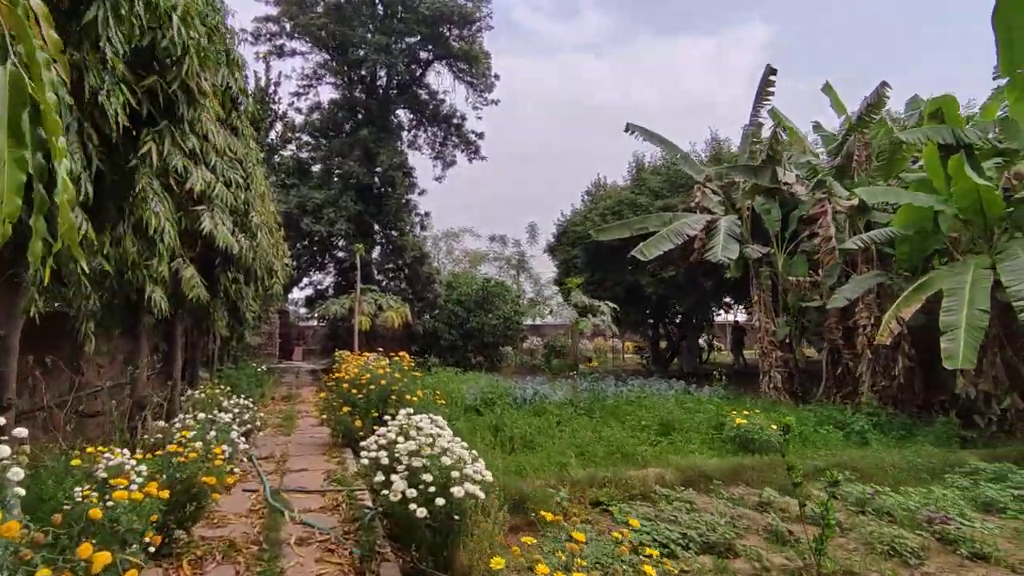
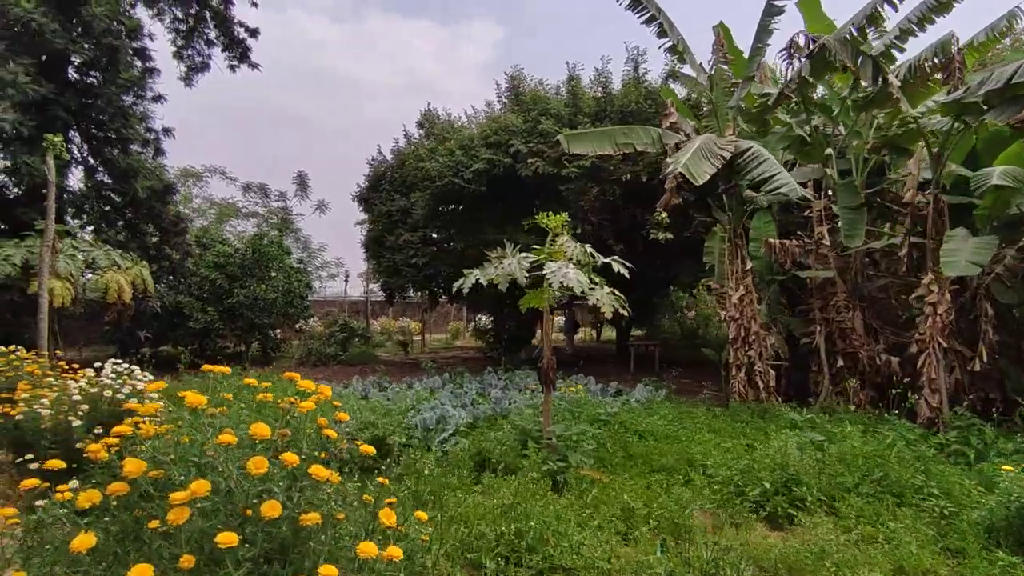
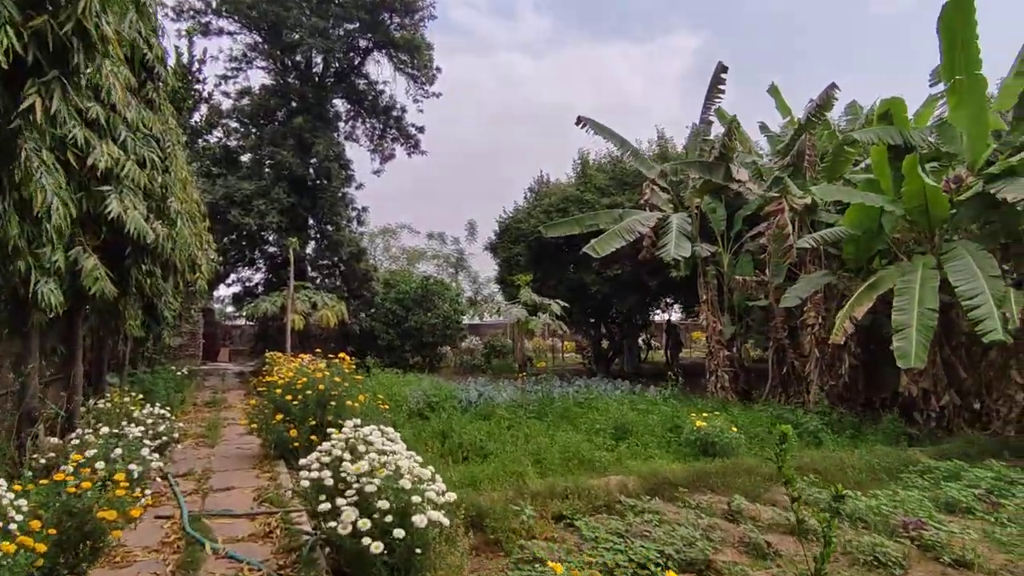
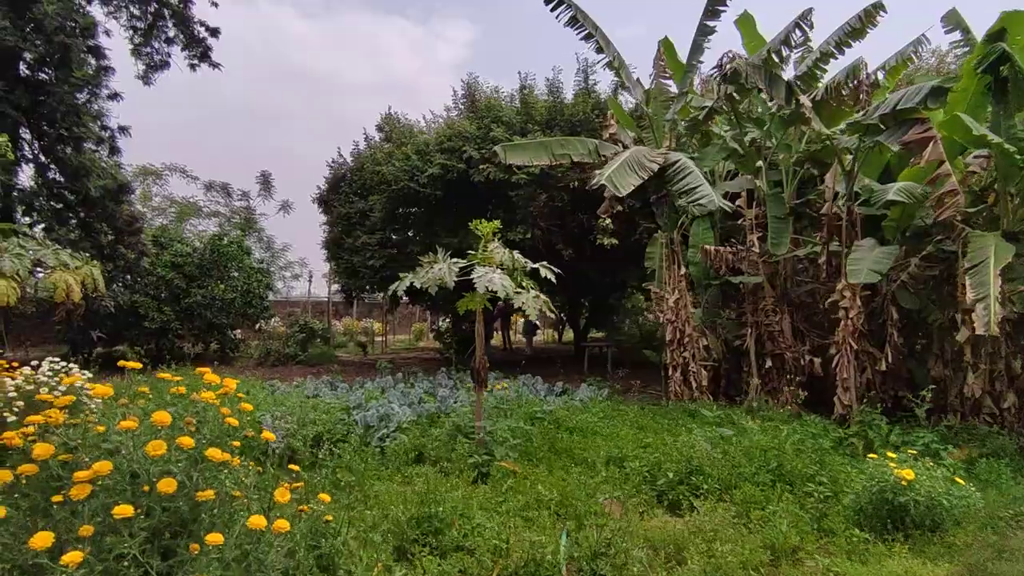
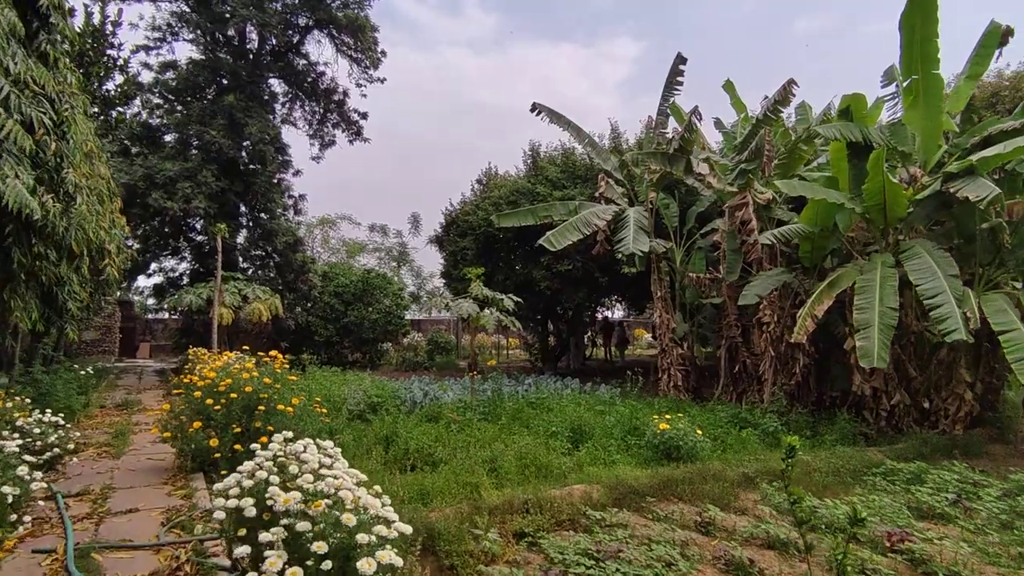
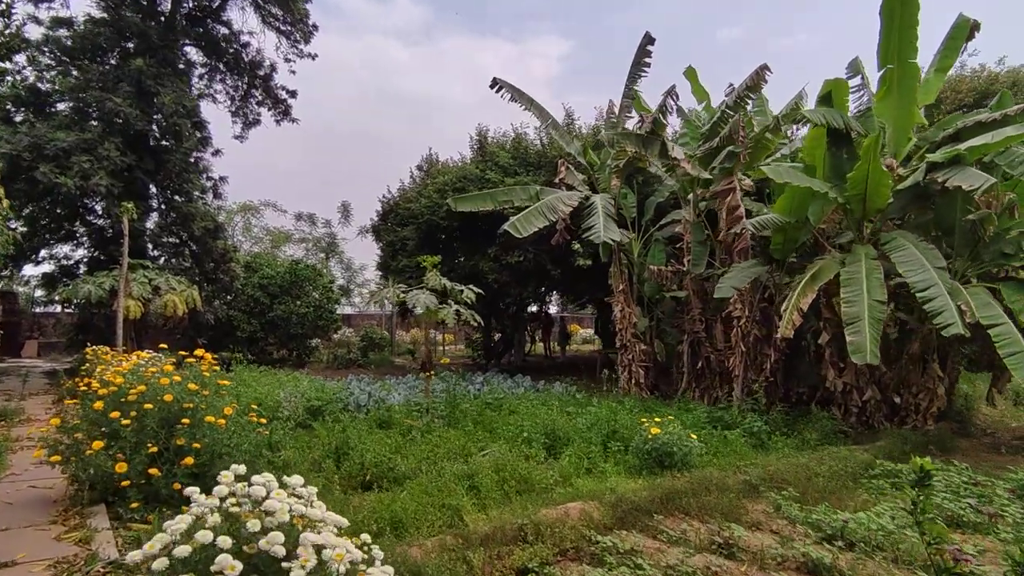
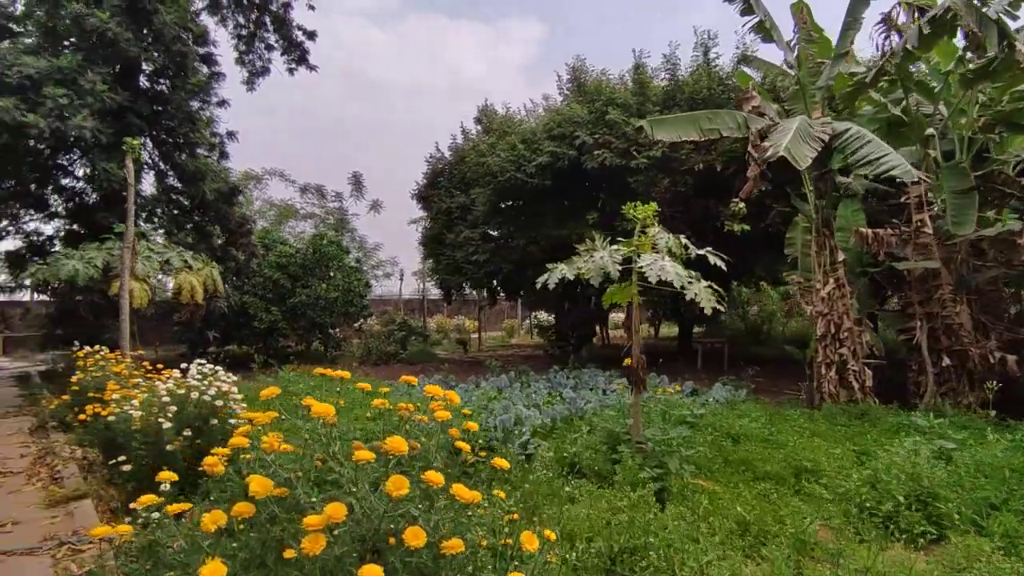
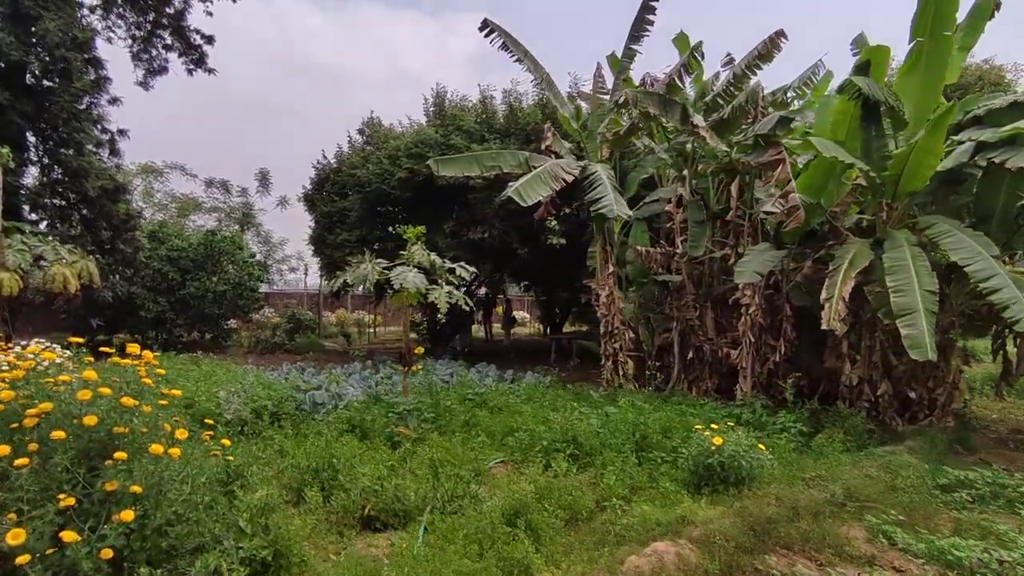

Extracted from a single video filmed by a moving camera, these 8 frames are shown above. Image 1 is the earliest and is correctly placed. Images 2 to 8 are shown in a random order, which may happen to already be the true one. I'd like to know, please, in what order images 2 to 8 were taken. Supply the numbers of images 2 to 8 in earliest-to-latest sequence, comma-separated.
3, 5, 6, 8, 4, 2, 7
